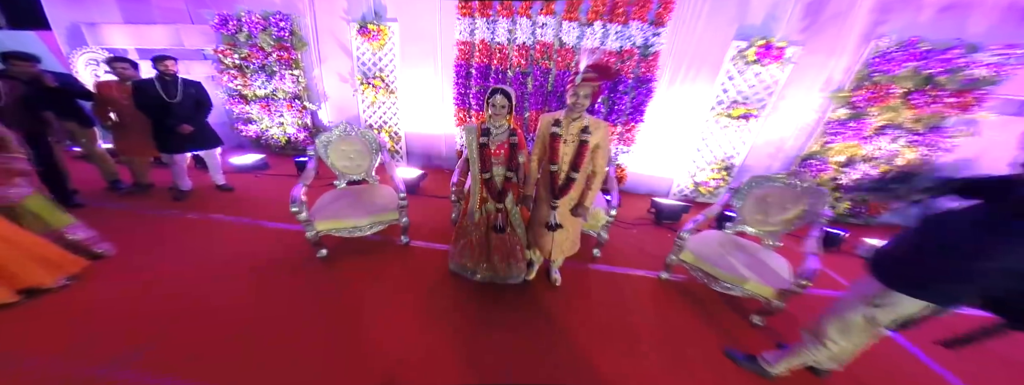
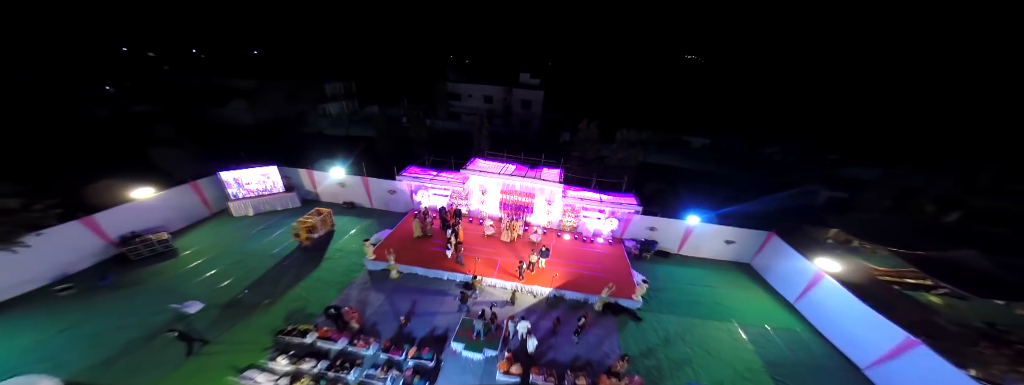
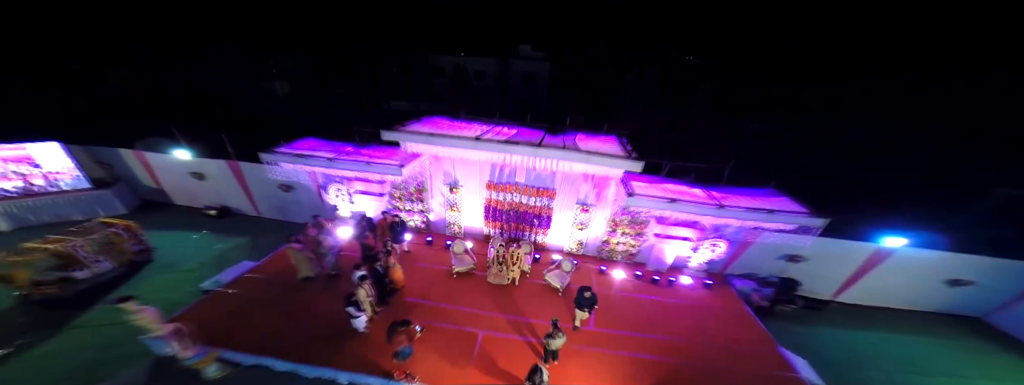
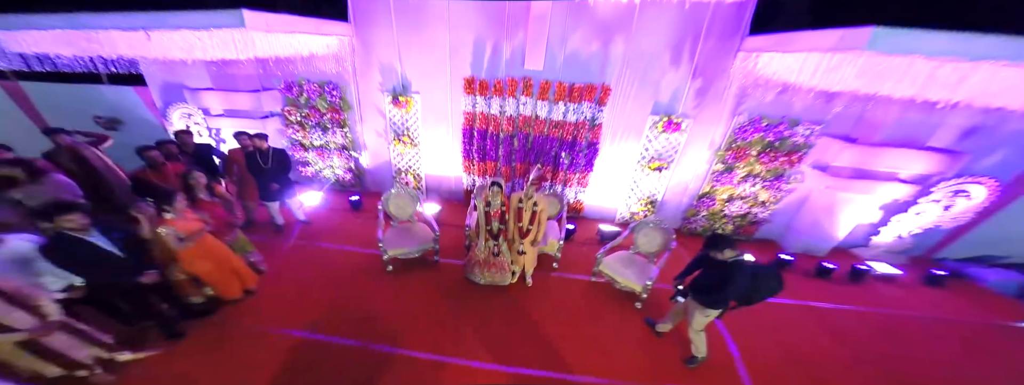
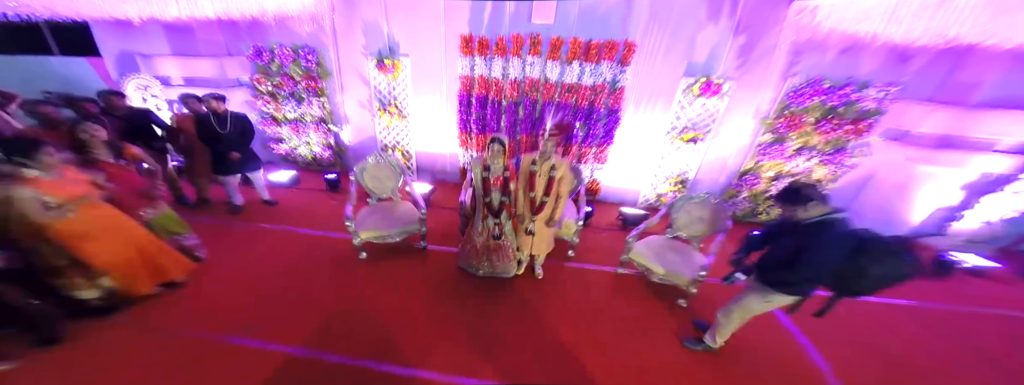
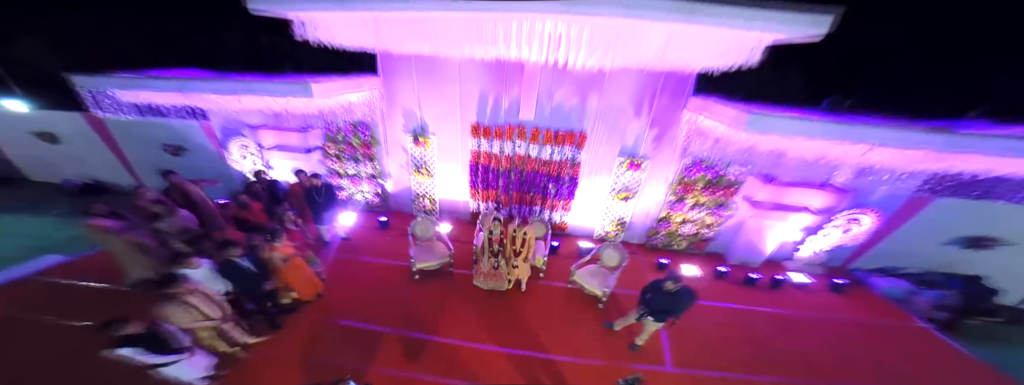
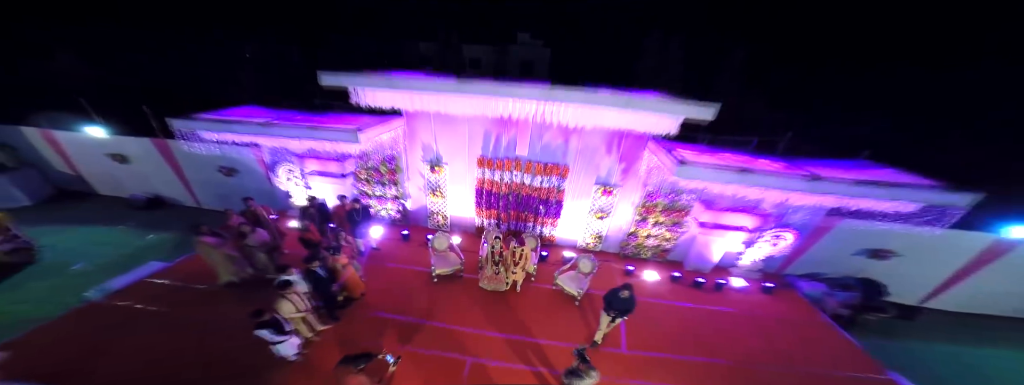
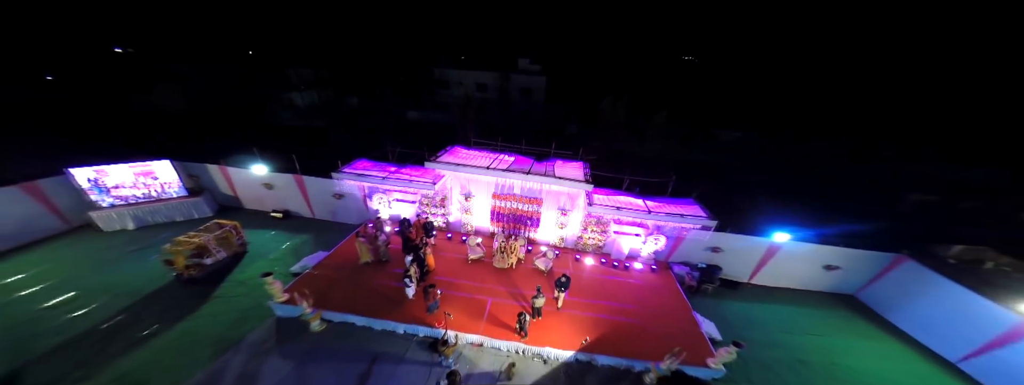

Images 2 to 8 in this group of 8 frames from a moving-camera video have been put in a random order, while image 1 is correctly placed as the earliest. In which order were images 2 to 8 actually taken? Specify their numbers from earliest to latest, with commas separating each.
5, 4, 6, 7, 3, 8, 2
